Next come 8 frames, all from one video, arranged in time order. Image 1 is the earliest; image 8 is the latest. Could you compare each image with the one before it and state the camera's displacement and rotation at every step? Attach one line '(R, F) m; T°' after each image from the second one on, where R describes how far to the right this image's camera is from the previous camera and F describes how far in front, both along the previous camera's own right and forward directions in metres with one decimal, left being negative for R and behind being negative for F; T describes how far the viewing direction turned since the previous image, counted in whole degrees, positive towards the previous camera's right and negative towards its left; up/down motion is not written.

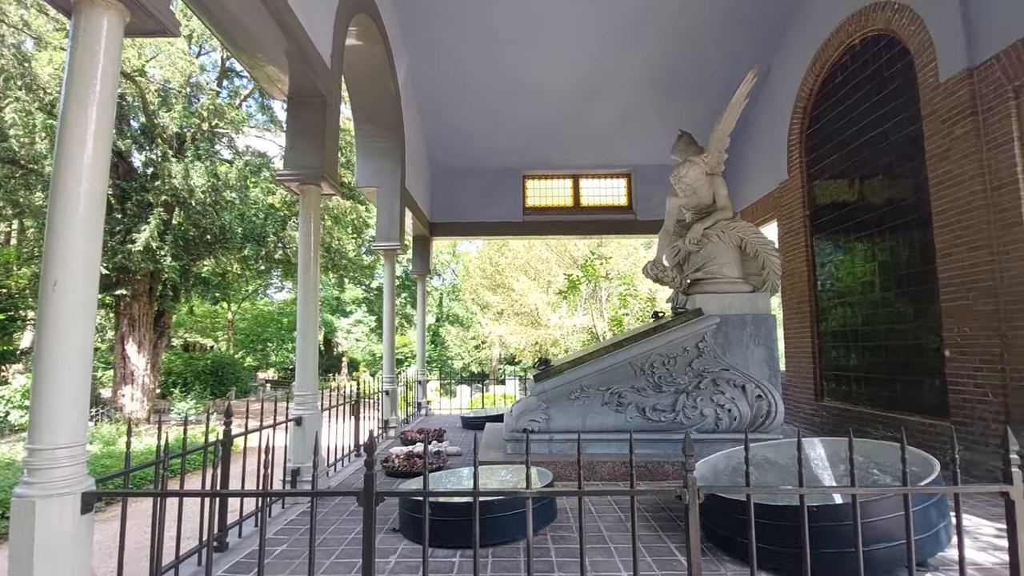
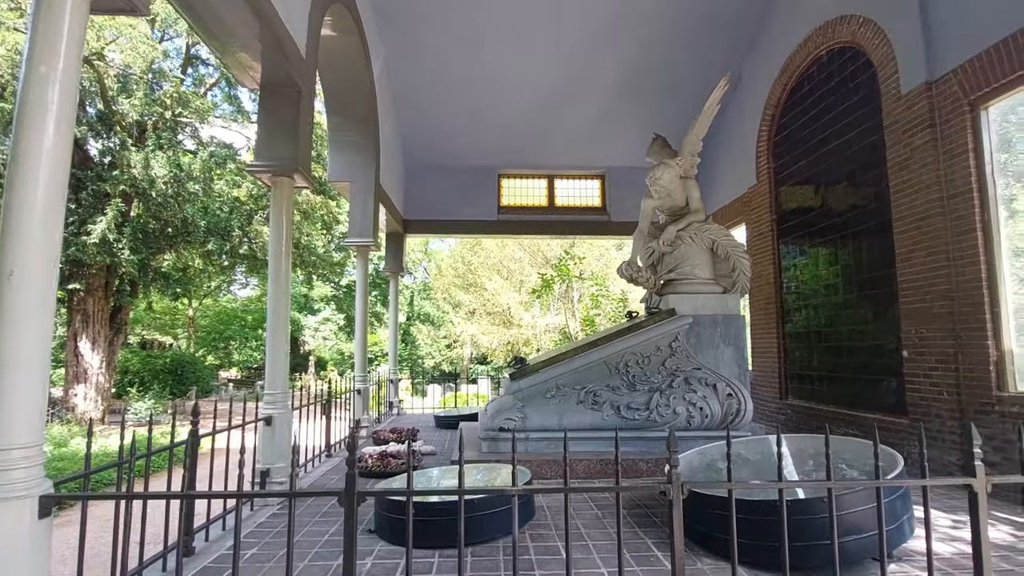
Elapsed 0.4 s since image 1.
(-0.1, 0.0) m; +3°
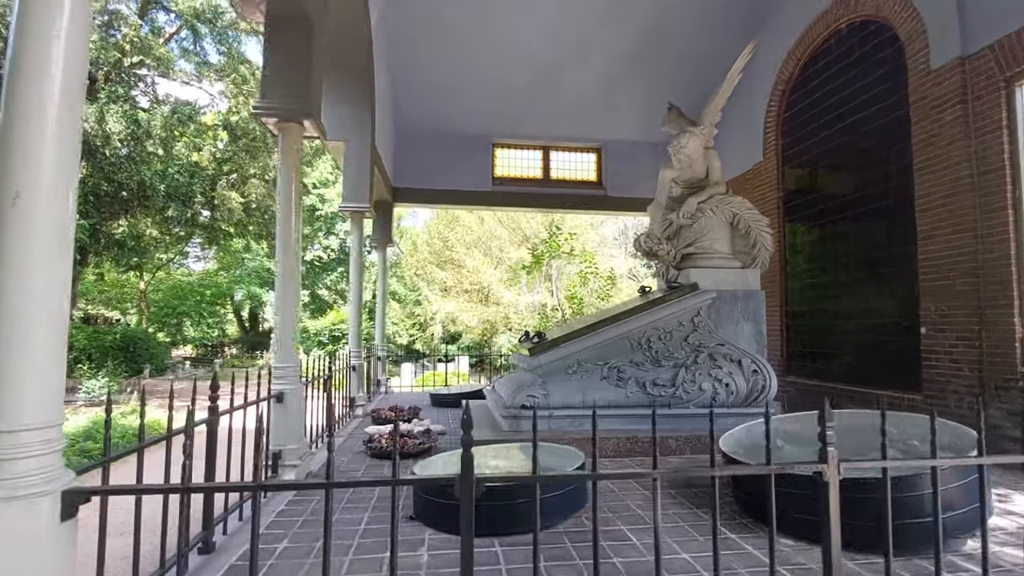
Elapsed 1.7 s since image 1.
(-0.6, +0.4) m; +4°
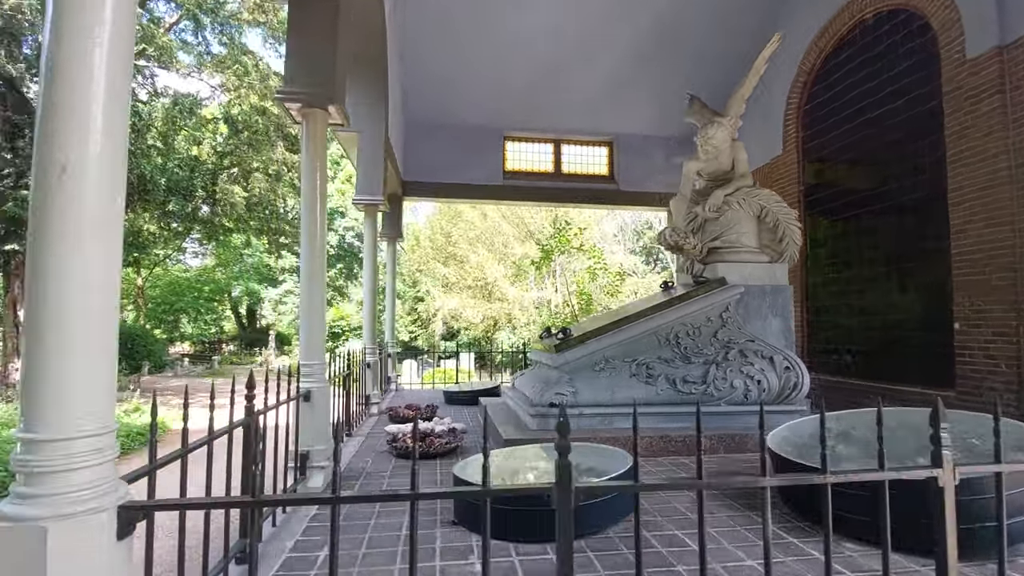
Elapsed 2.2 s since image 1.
(-0.3, +0.2) m; +1°
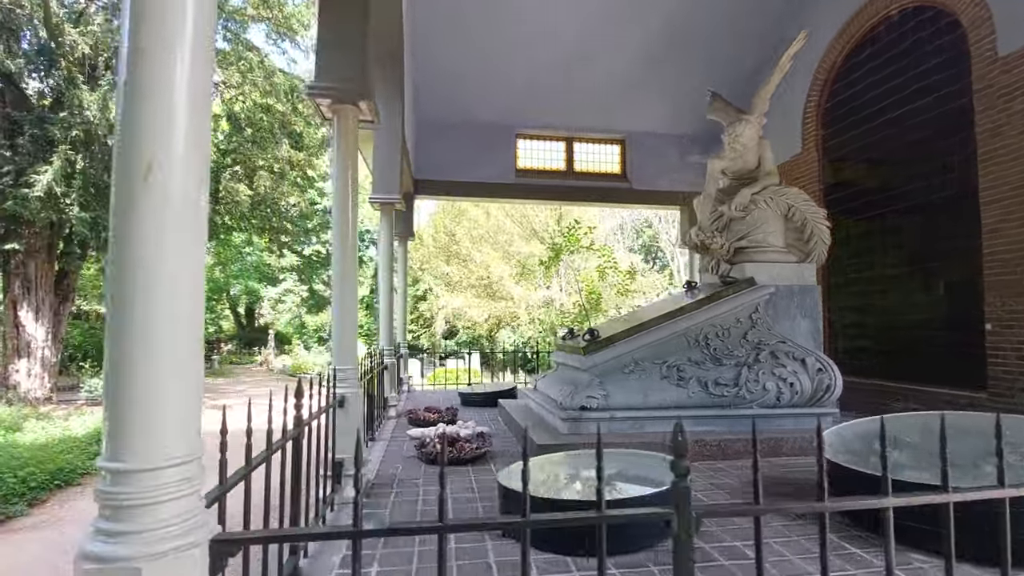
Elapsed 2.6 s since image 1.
(-0.3, +0.1) m; +1°
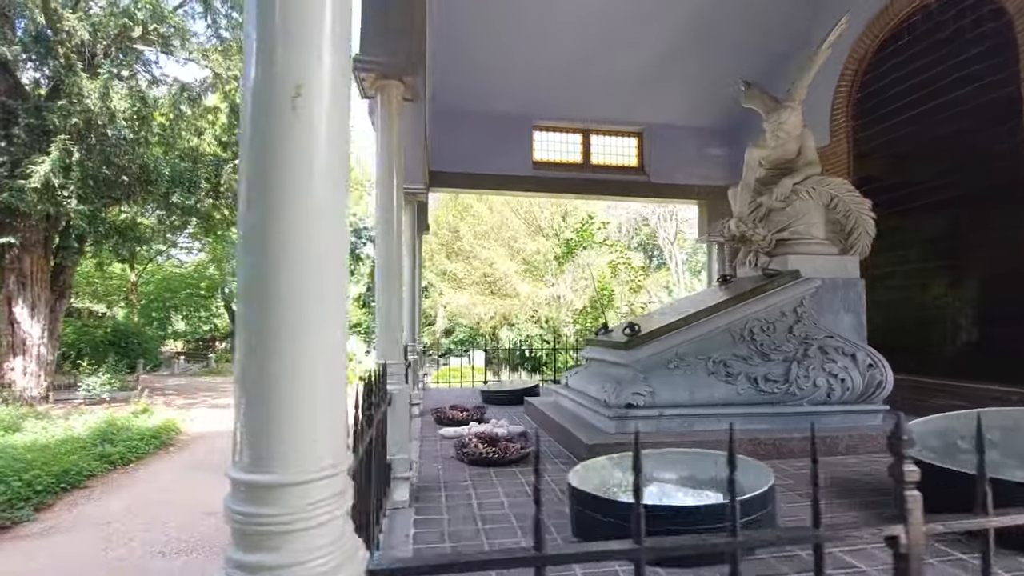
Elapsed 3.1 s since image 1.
(-0.4, +0.2) m; +1°
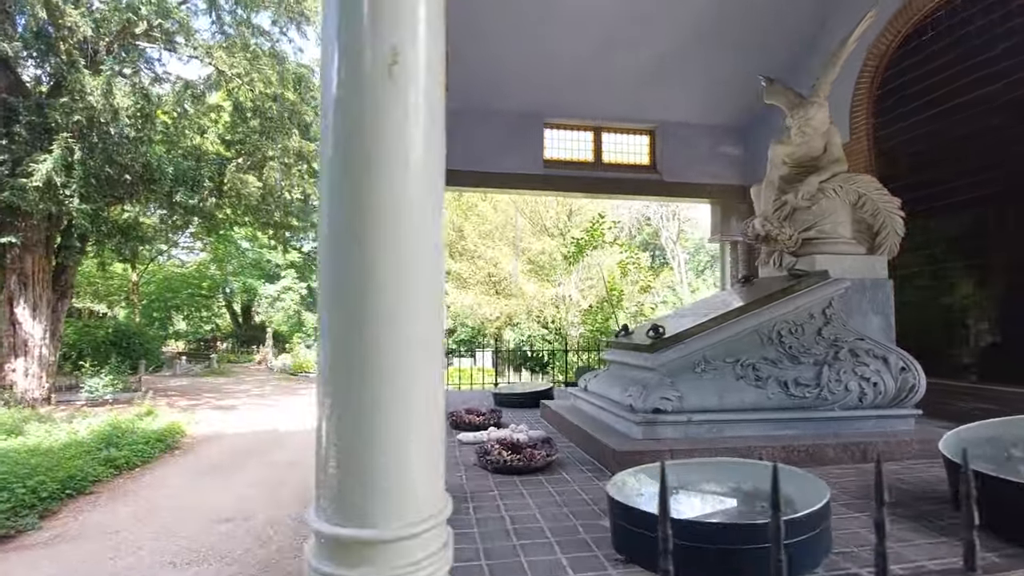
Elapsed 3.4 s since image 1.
(-0.2, +0.2) m; 0°
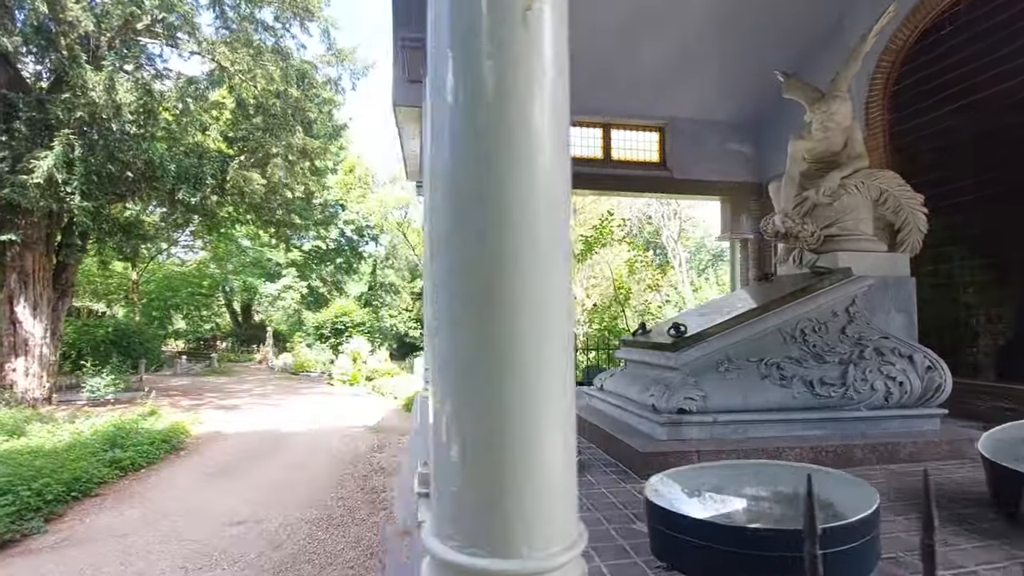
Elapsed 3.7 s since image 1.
(-0.2, +0.1) m; 0°
